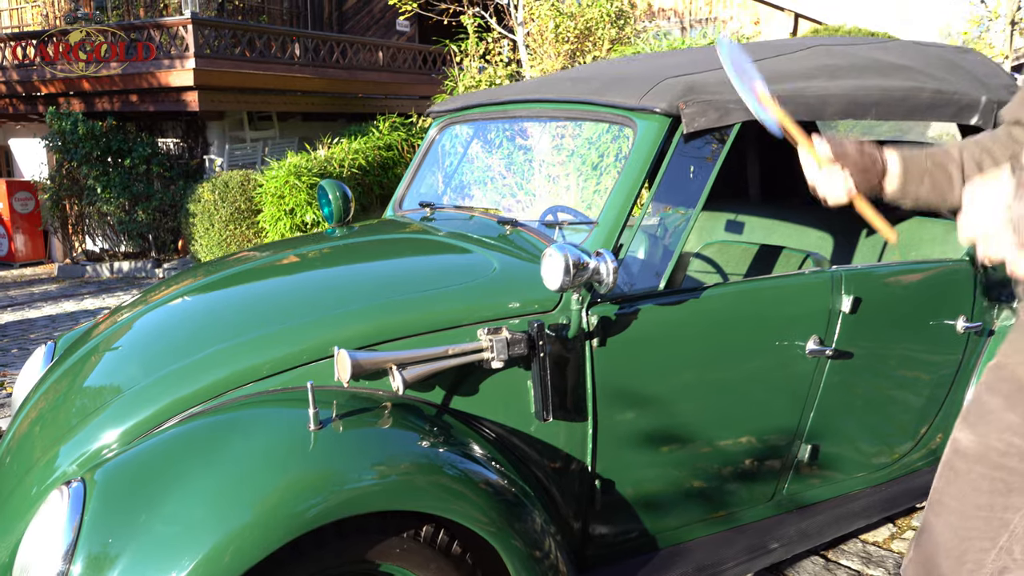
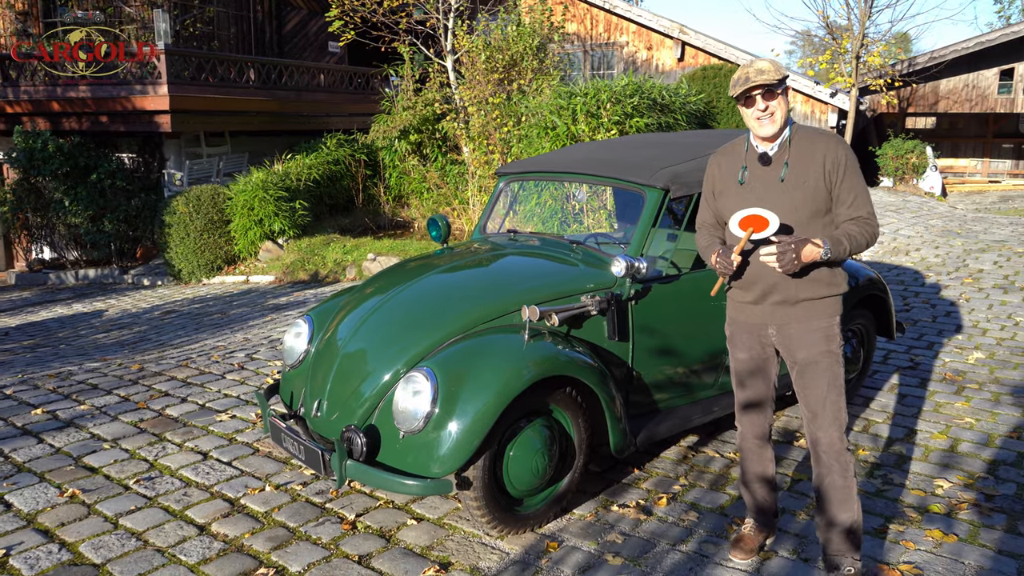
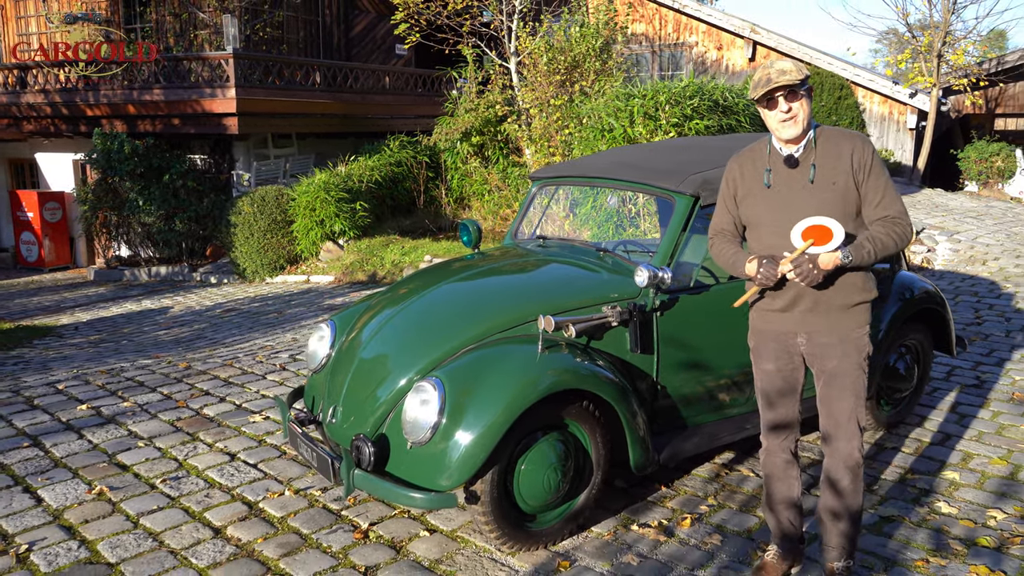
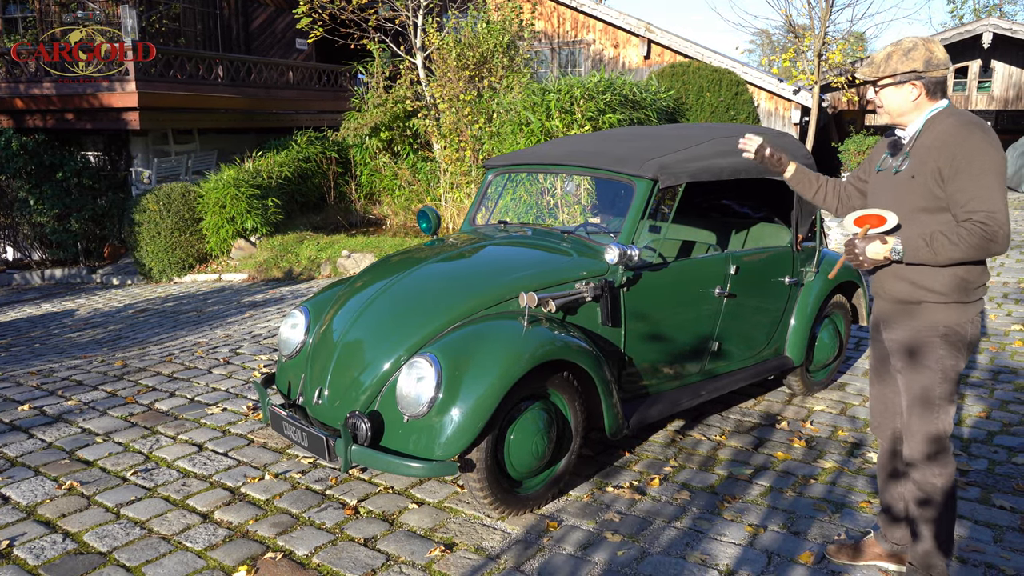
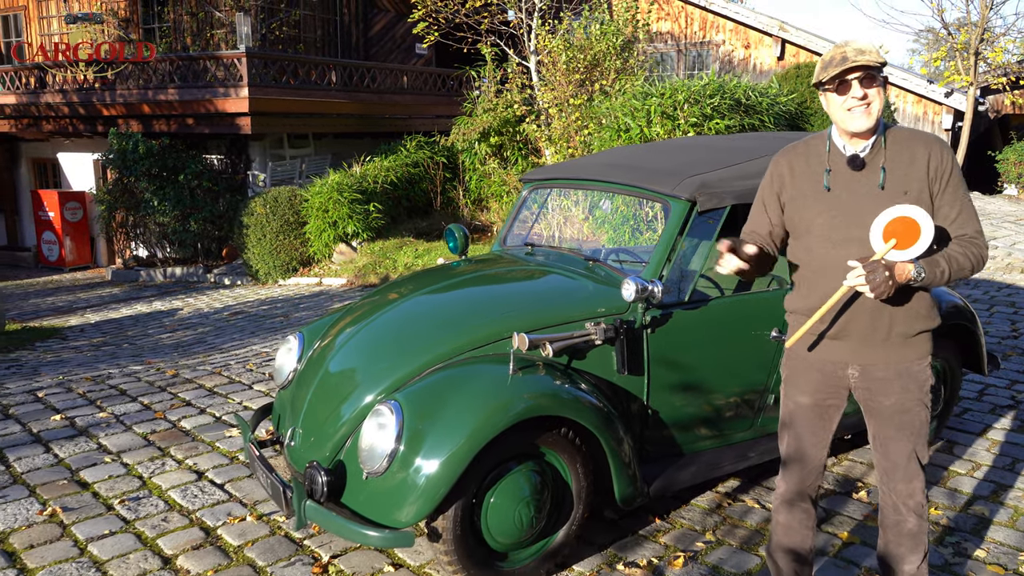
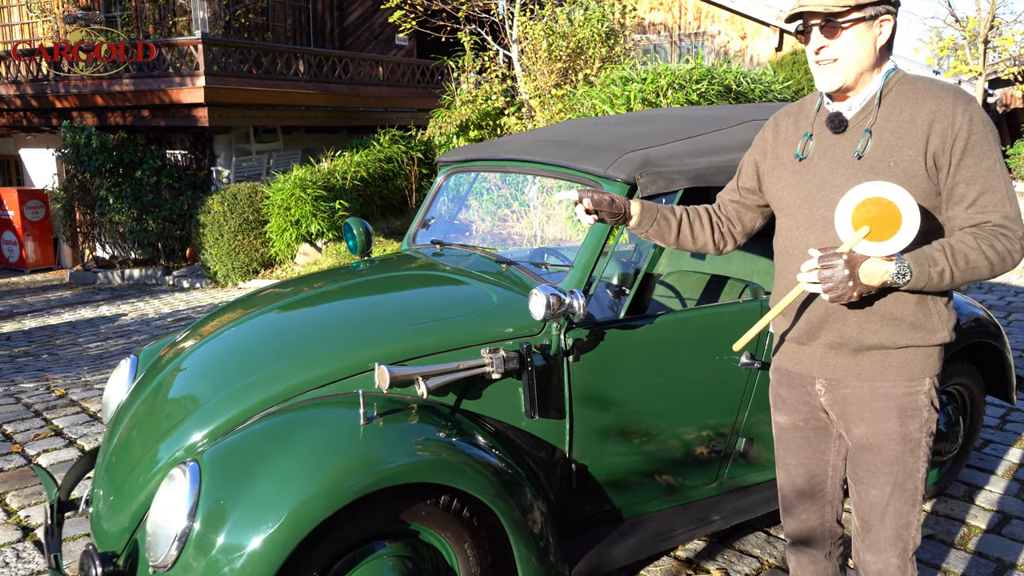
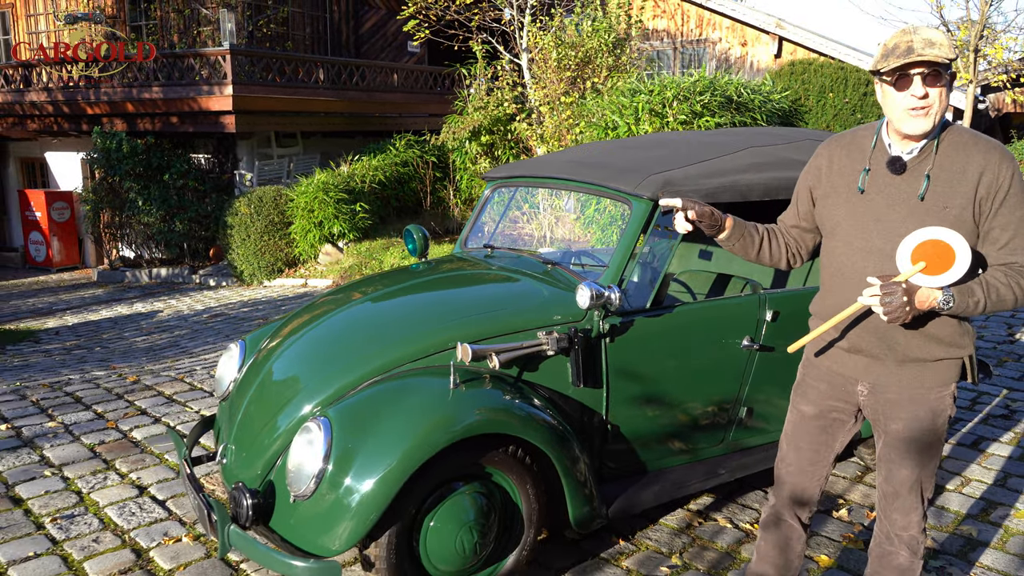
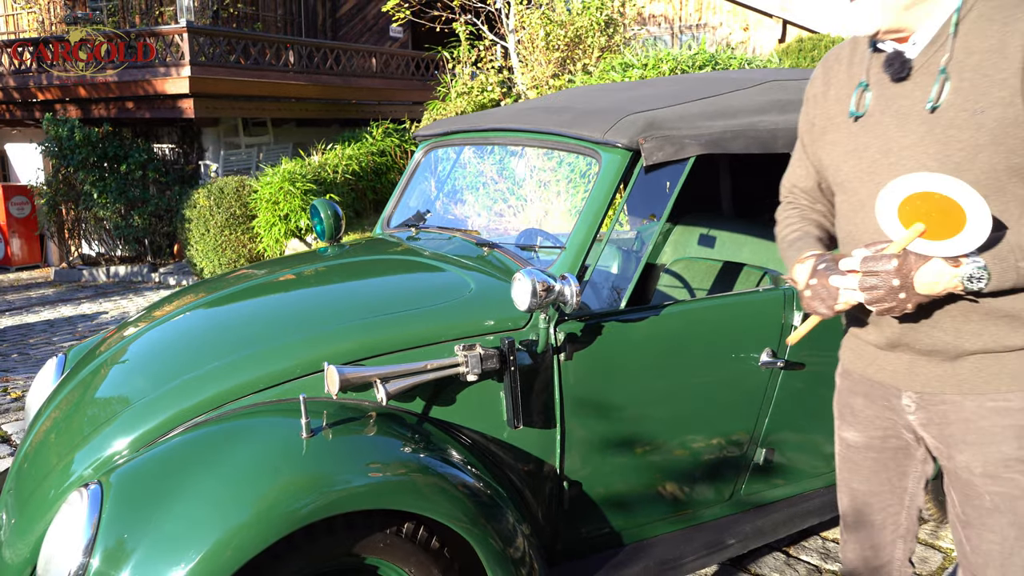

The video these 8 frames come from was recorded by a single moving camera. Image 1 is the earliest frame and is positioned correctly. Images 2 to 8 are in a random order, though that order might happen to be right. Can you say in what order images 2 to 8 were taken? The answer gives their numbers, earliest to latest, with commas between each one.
8, 6, 7, 5, 3, 2, 4
